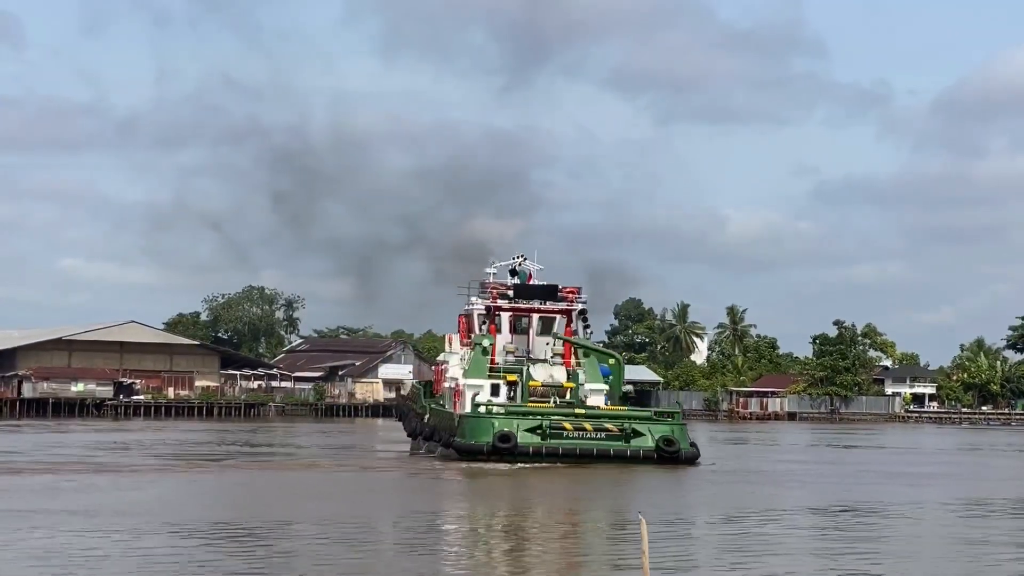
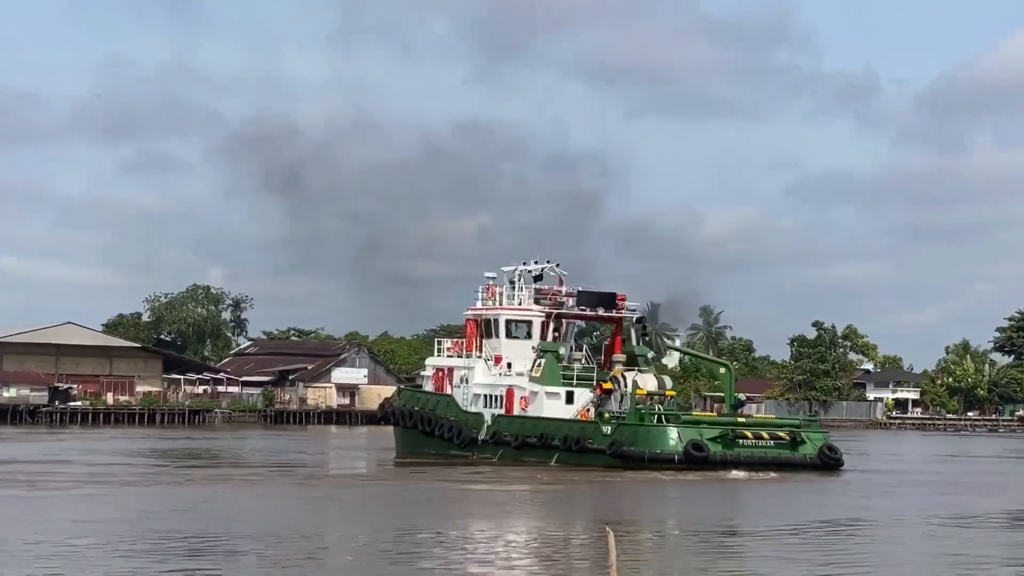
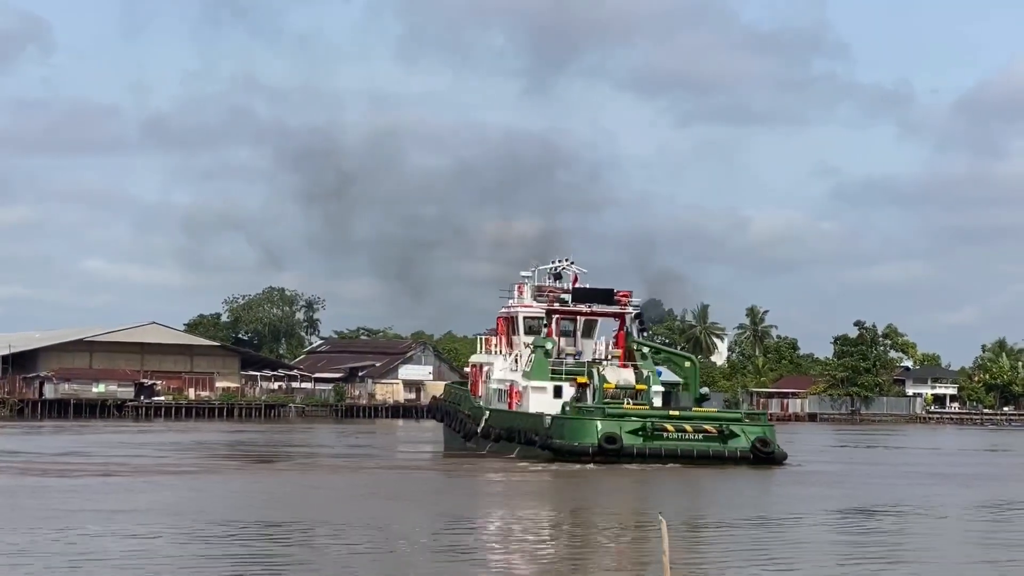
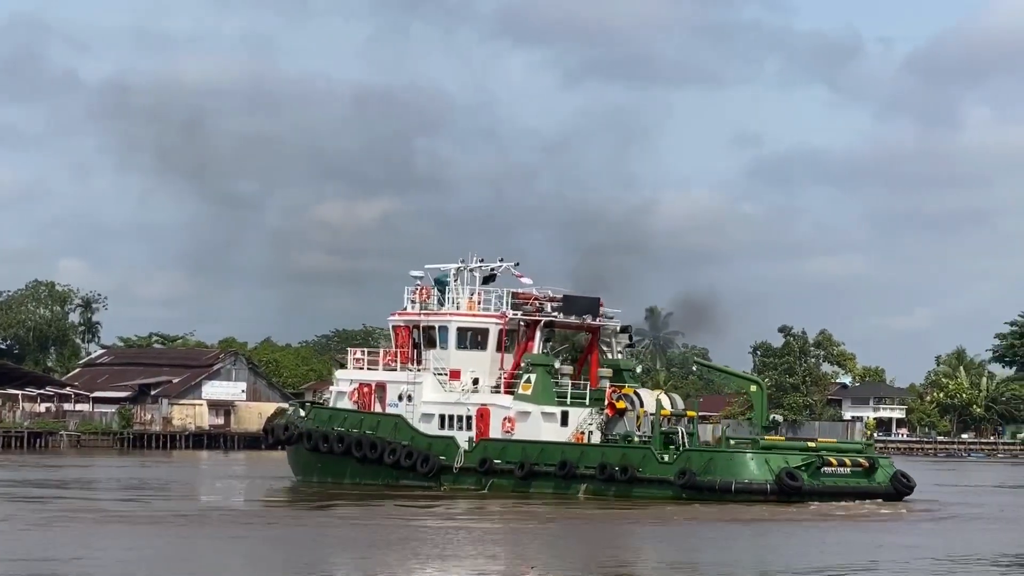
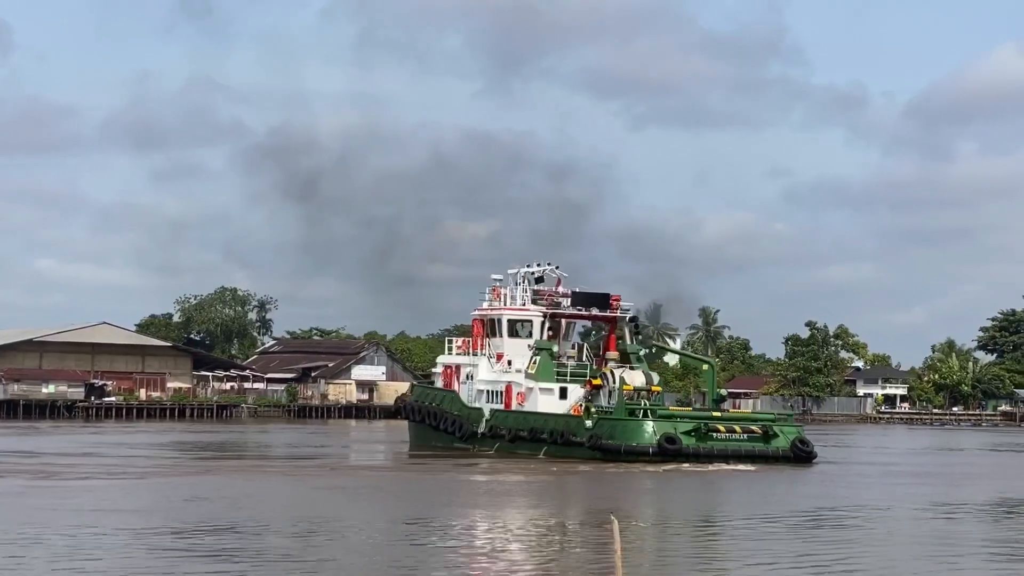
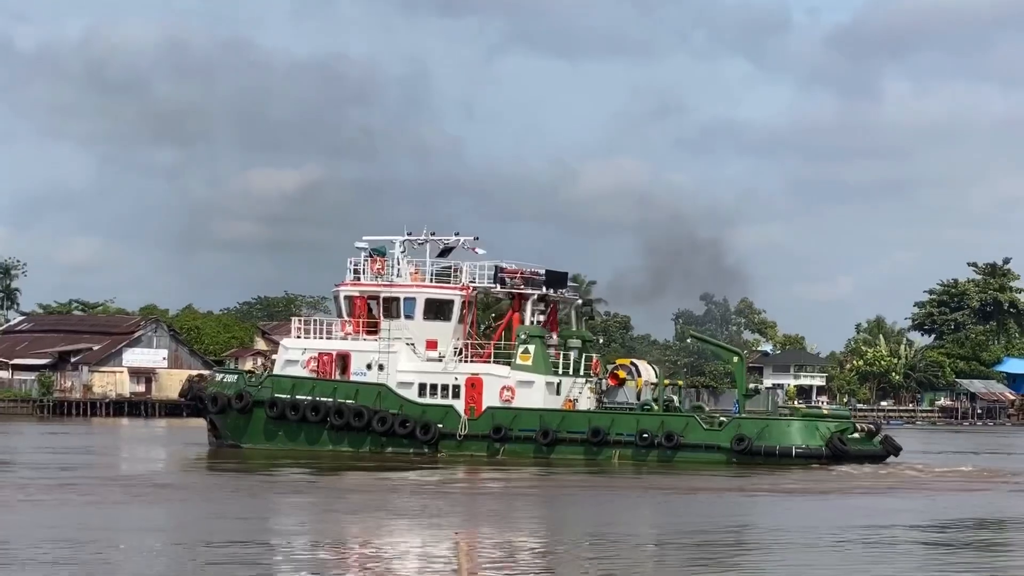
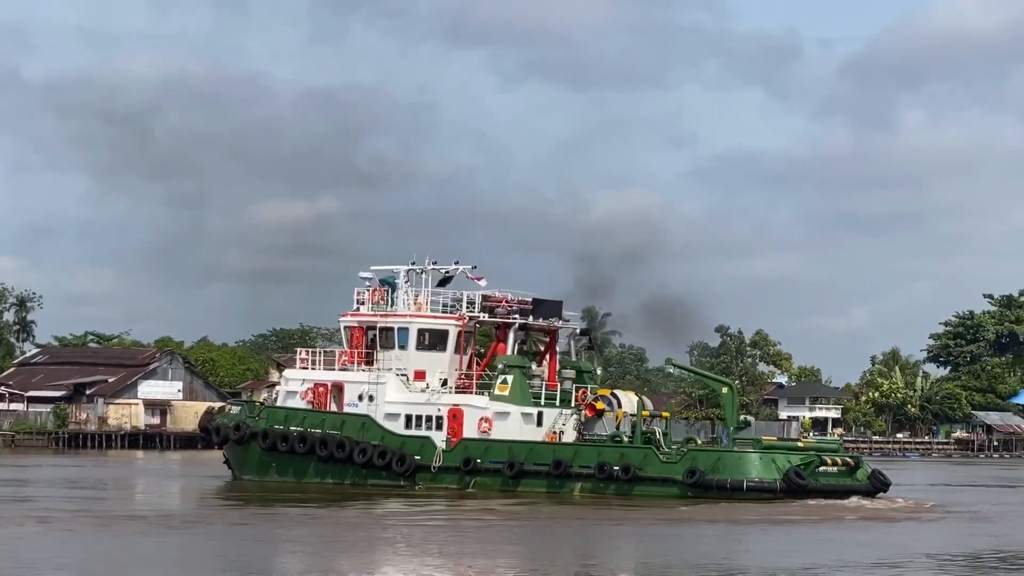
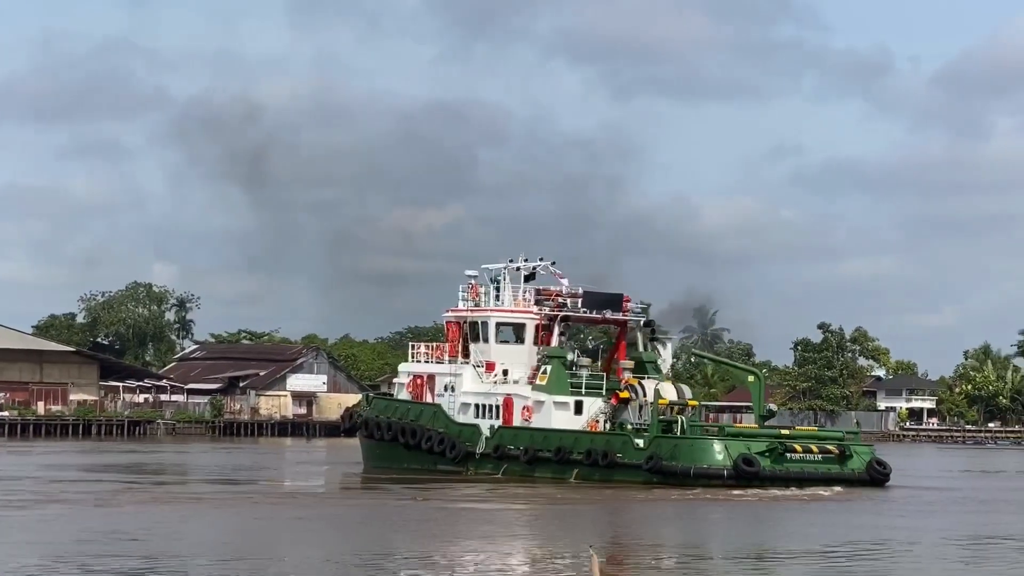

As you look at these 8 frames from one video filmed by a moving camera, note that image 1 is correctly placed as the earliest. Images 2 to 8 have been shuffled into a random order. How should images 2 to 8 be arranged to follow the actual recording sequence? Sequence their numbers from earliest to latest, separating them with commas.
3, 5, 2, 8, 4, 7, 6
